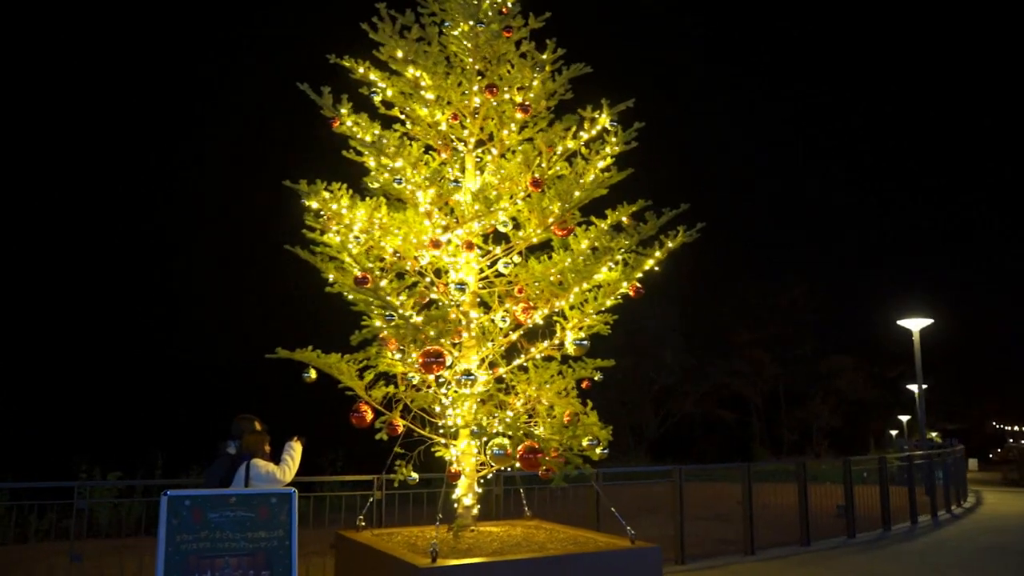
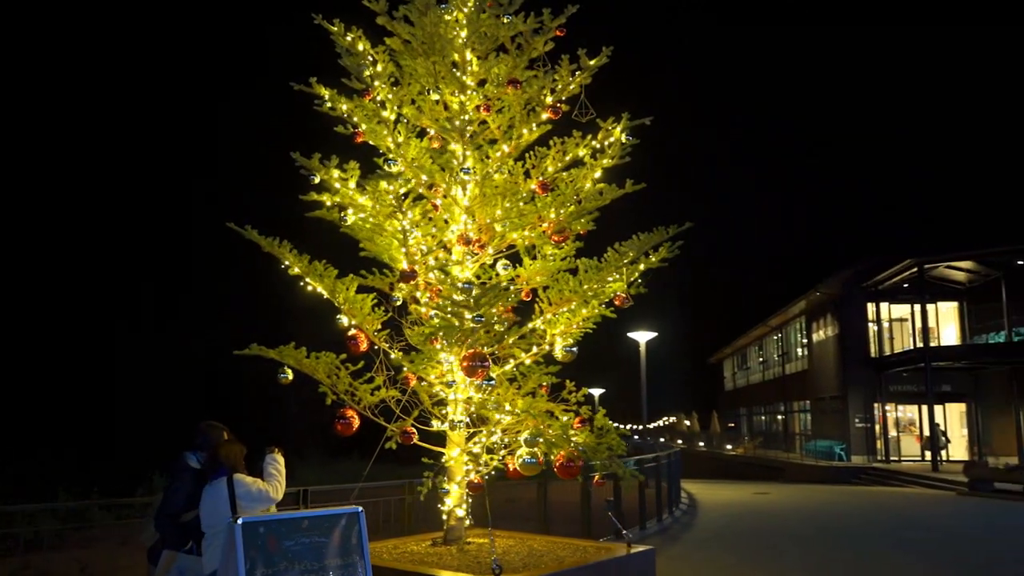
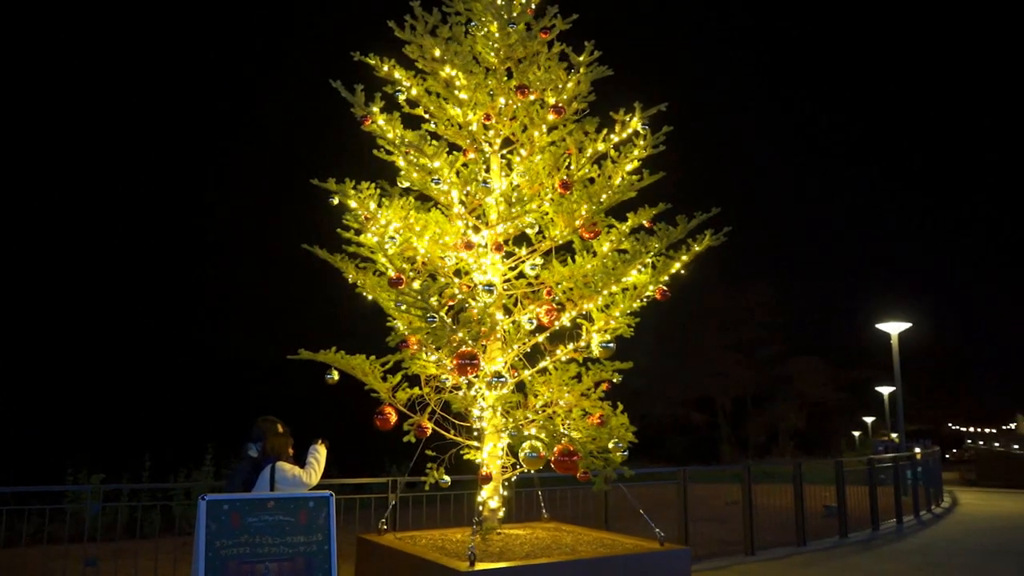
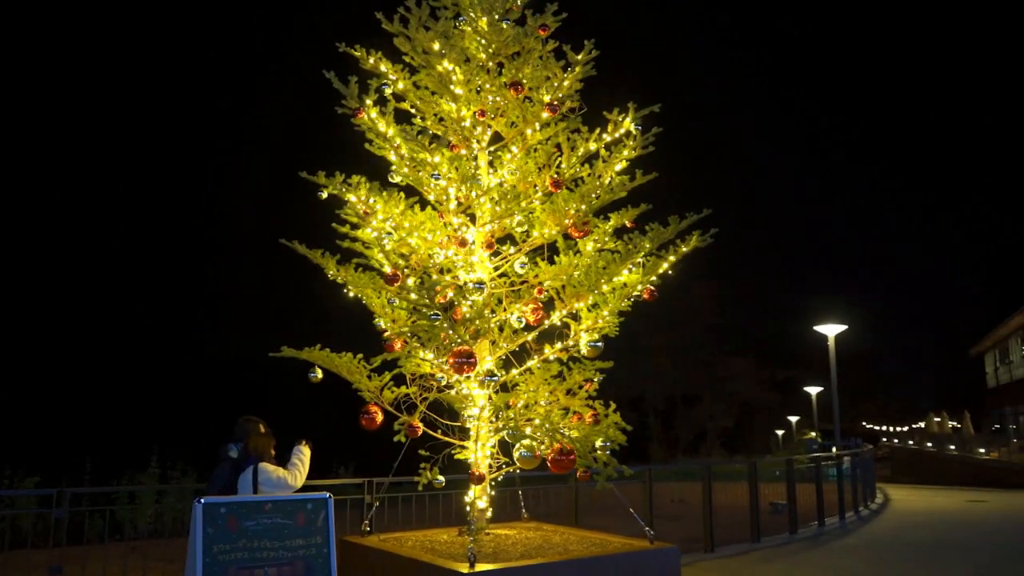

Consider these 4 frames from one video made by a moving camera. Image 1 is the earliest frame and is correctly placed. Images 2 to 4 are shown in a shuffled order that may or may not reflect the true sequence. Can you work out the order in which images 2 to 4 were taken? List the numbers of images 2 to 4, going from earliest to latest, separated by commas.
3, 4, 2
